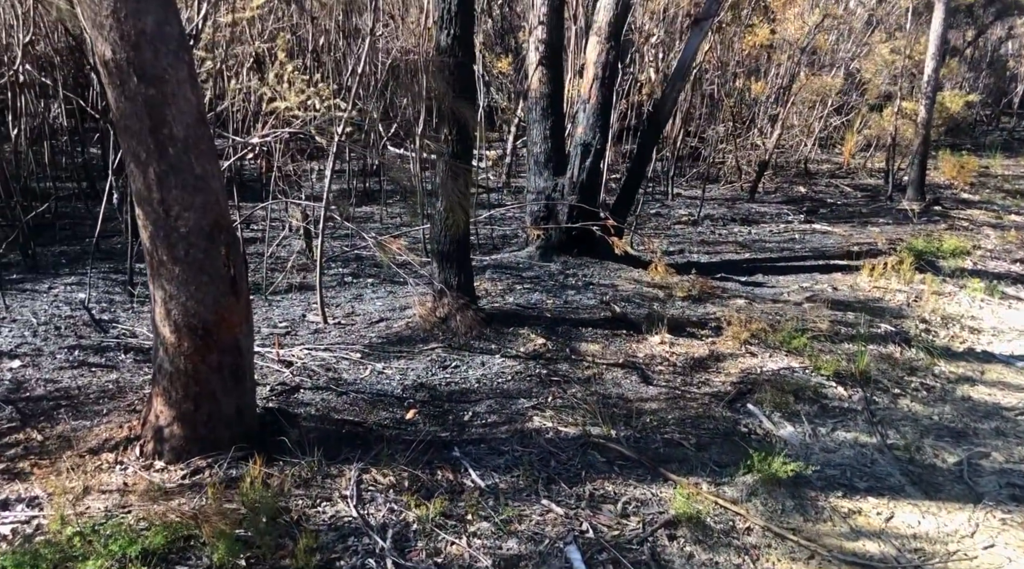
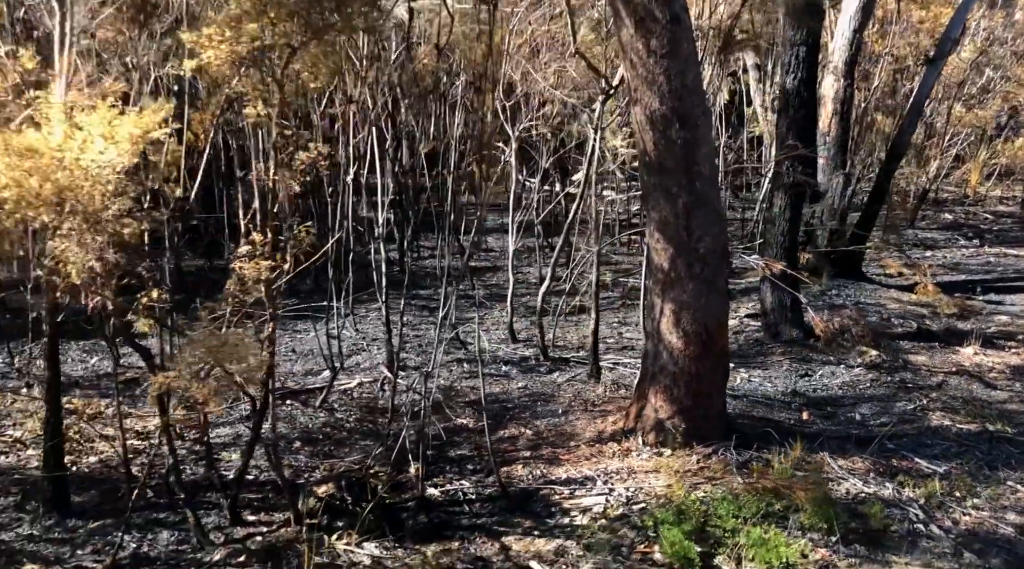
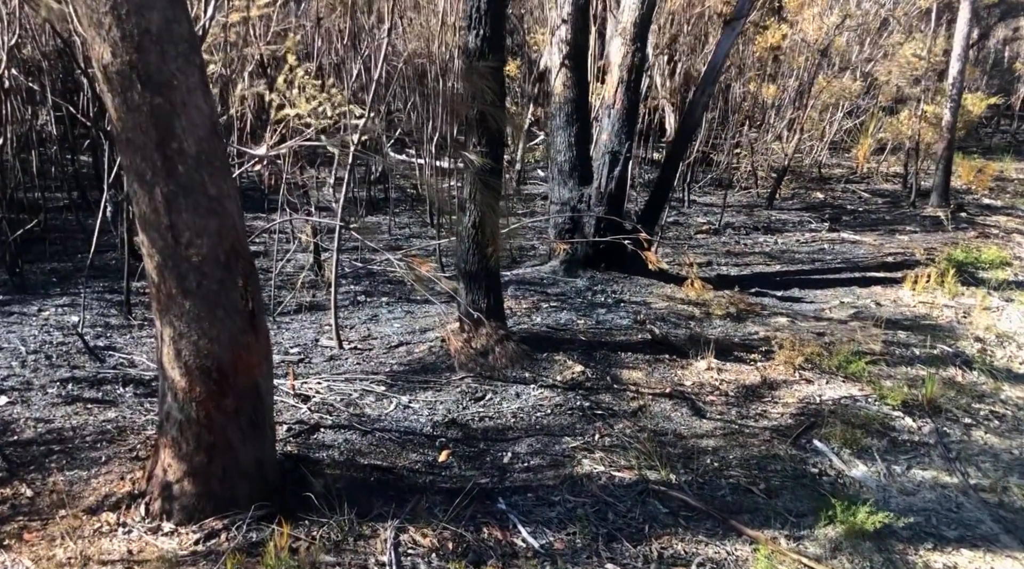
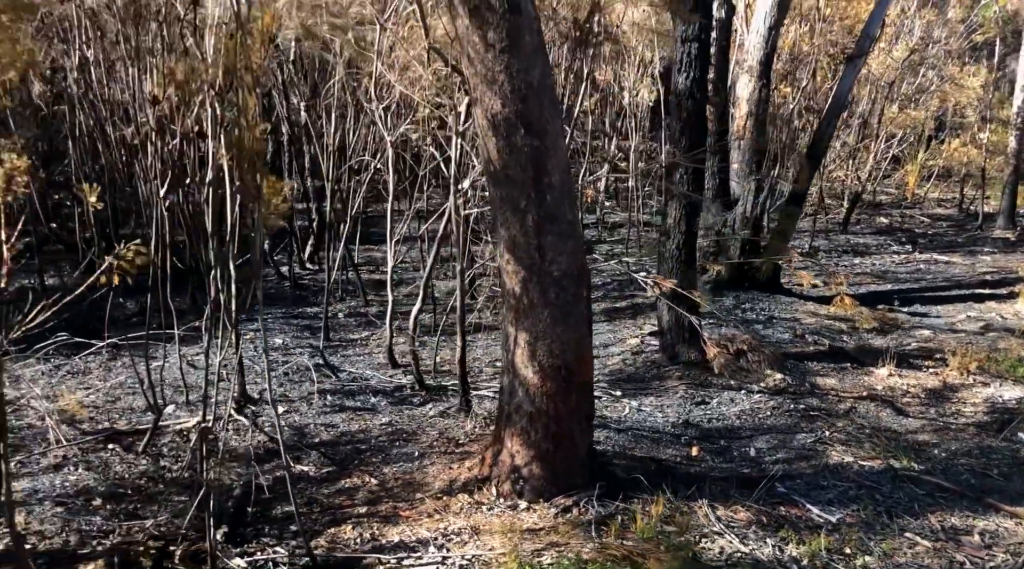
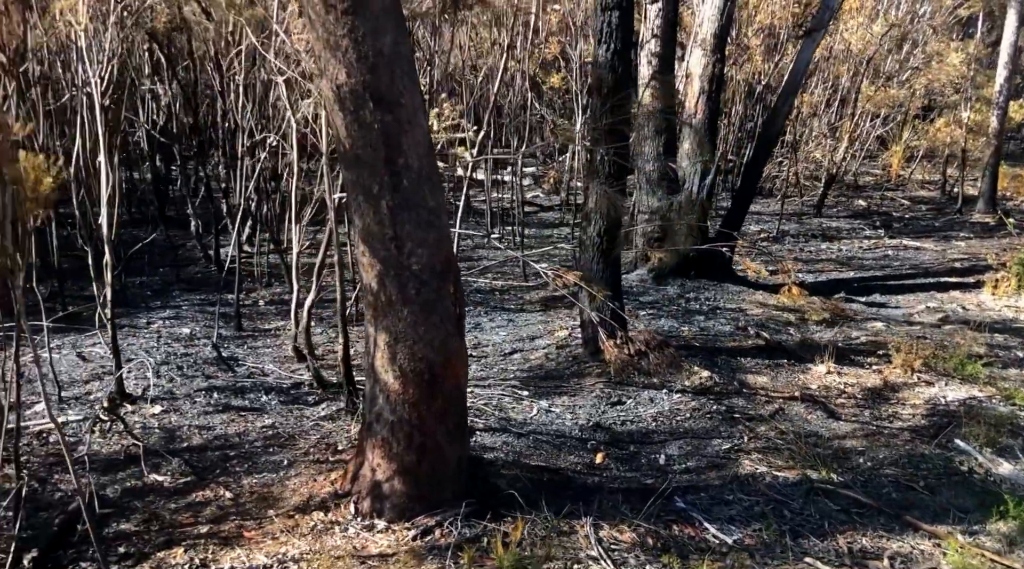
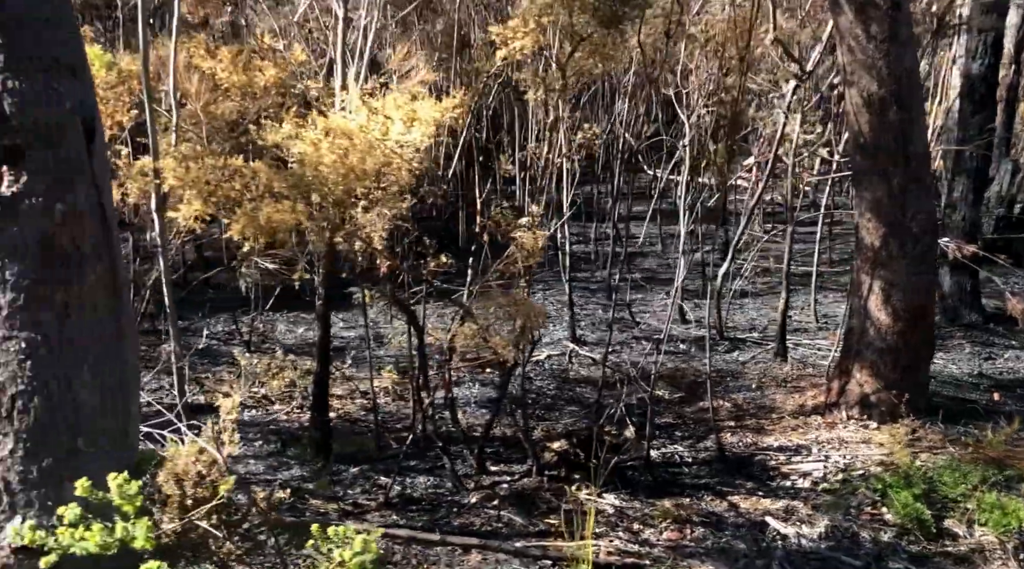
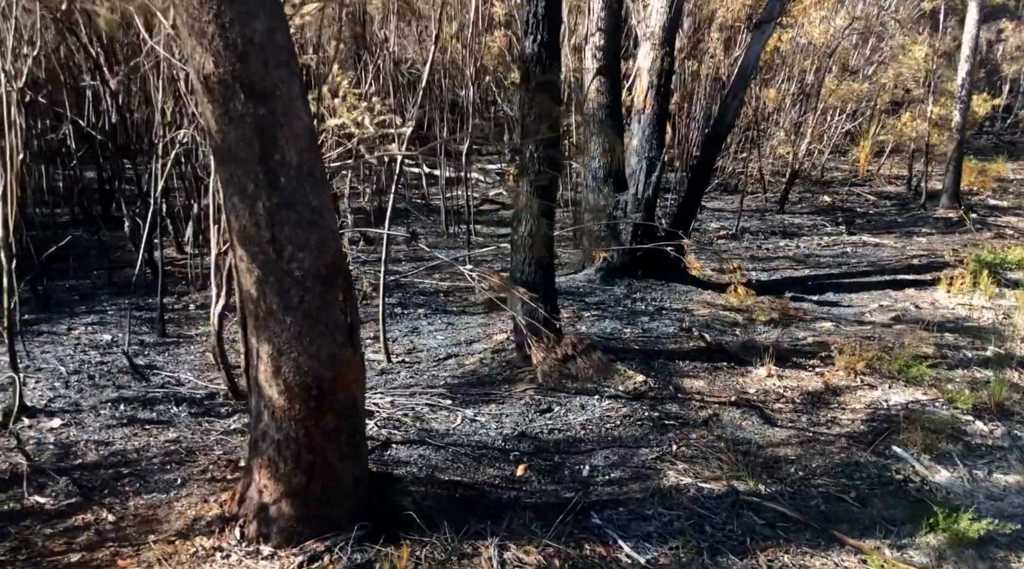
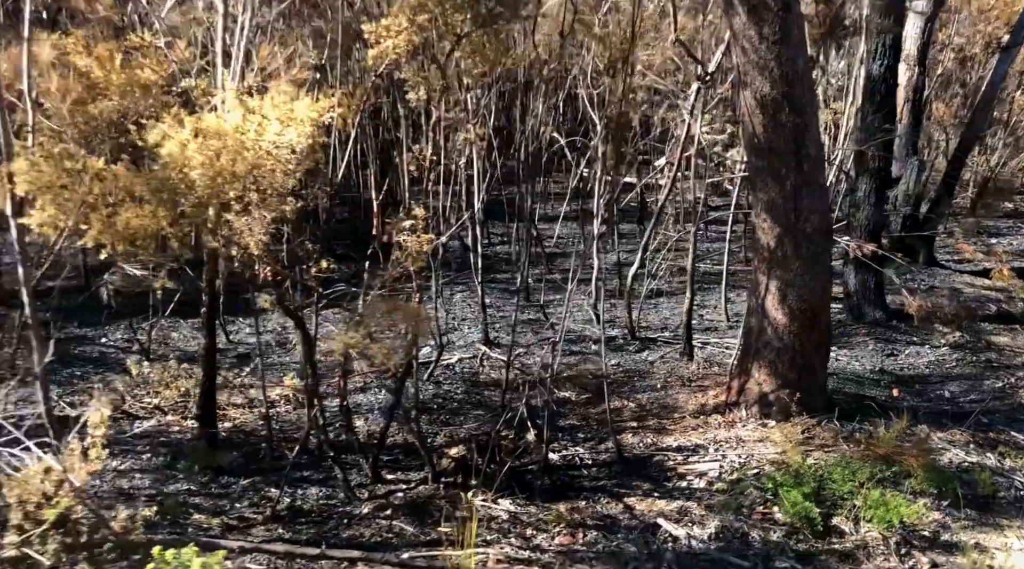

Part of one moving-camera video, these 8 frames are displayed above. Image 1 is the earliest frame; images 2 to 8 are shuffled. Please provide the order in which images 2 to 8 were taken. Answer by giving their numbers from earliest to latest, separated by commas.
3, 7, 5, 4, 2, 8, 6
